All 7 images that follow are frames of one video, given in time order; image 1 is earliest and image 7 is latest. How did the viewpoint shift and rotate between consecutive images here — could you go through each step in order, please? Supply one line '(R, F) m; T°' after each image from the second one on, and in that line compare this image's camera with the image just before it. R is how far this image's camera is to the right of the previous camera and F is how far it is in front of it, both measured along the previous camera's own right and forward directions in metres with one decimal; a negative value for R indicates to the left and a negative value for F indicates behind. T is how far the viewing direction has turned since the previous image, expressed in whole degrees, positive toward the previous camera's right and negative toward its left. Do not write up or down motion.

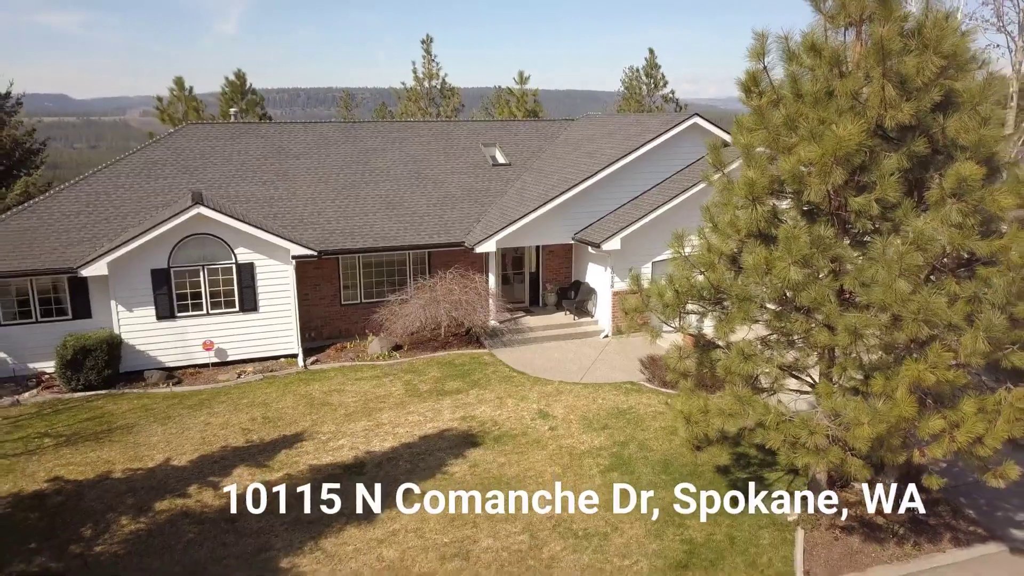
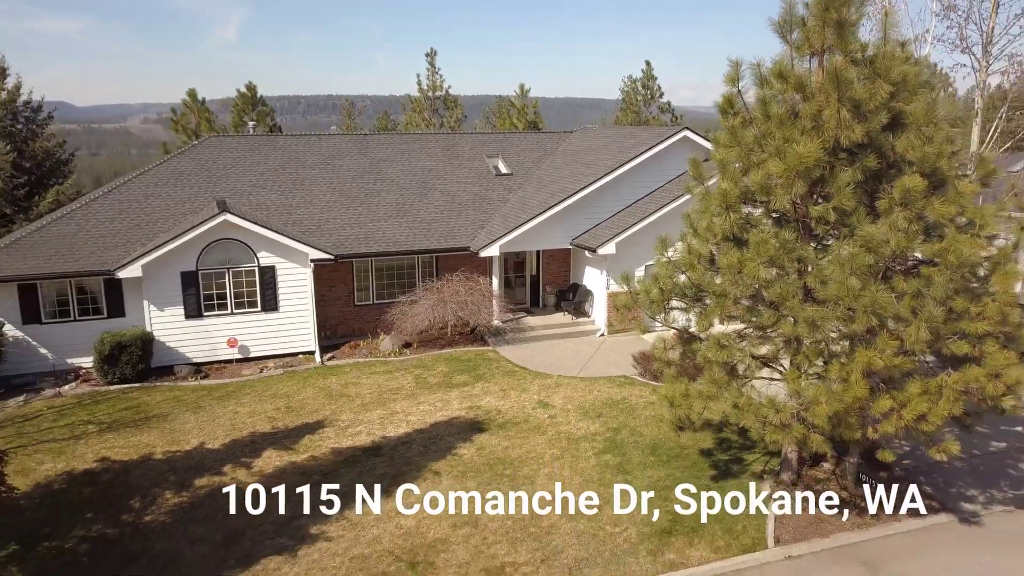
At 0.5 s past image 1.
(0.0, -1.0) m; 0°
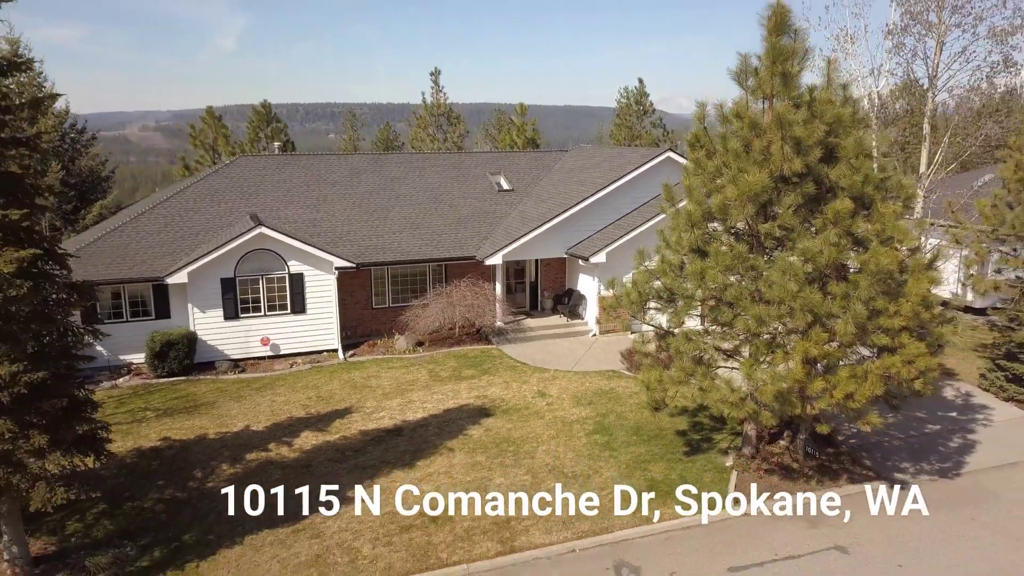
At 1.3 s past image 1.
(-0.1, -1.7) m; 0°
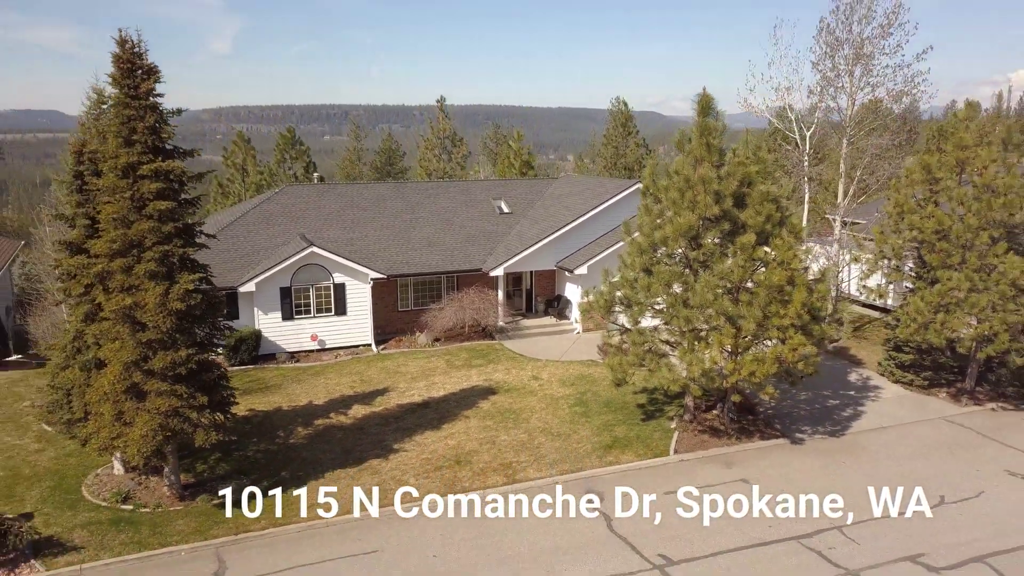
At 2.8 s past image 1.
(-0.1, -3.9) m; 0°
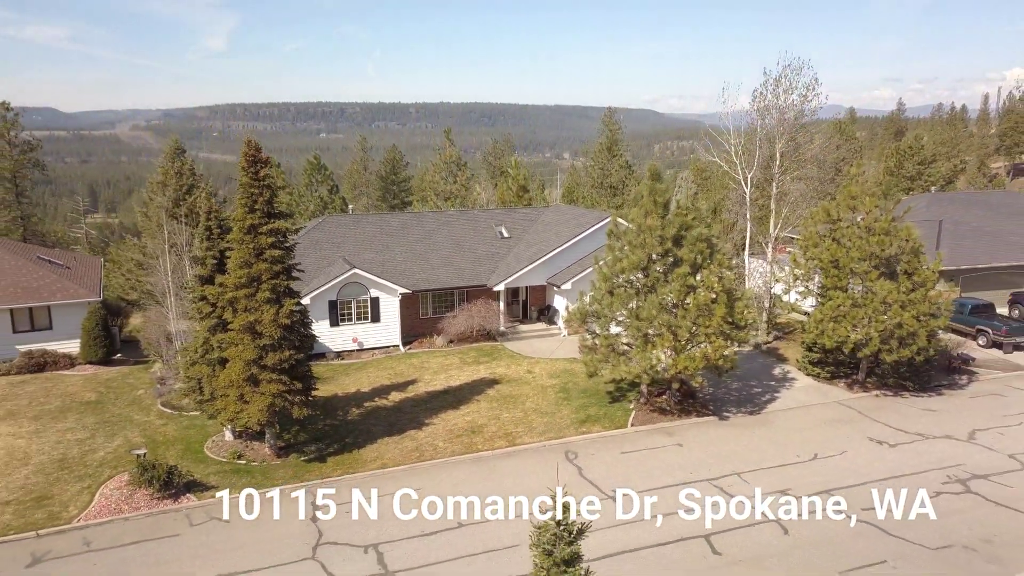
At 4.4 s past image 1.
(-0.1, -5.0) m; 0°
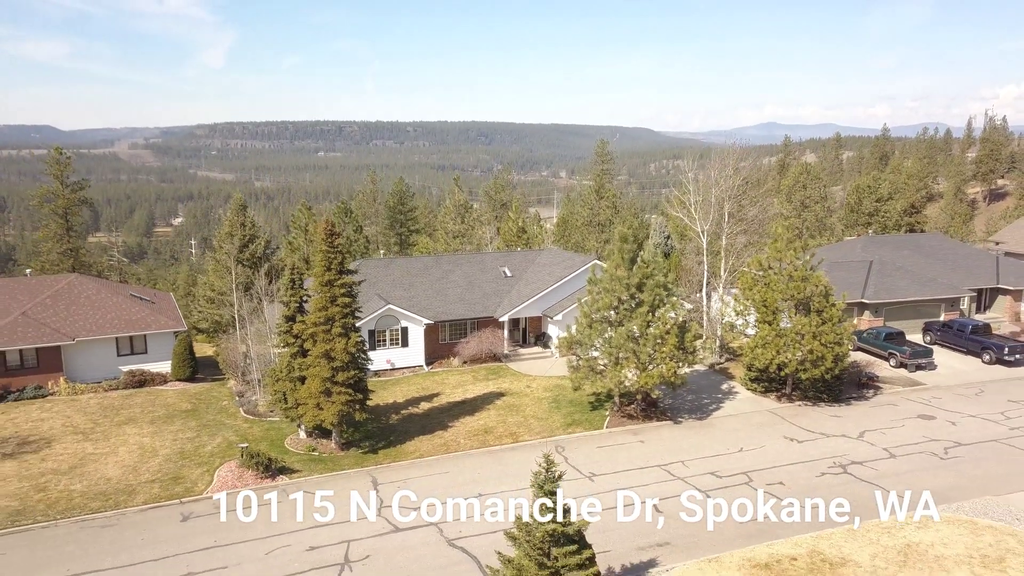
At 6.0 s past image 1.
(-0.2, -6.0) m; 0°
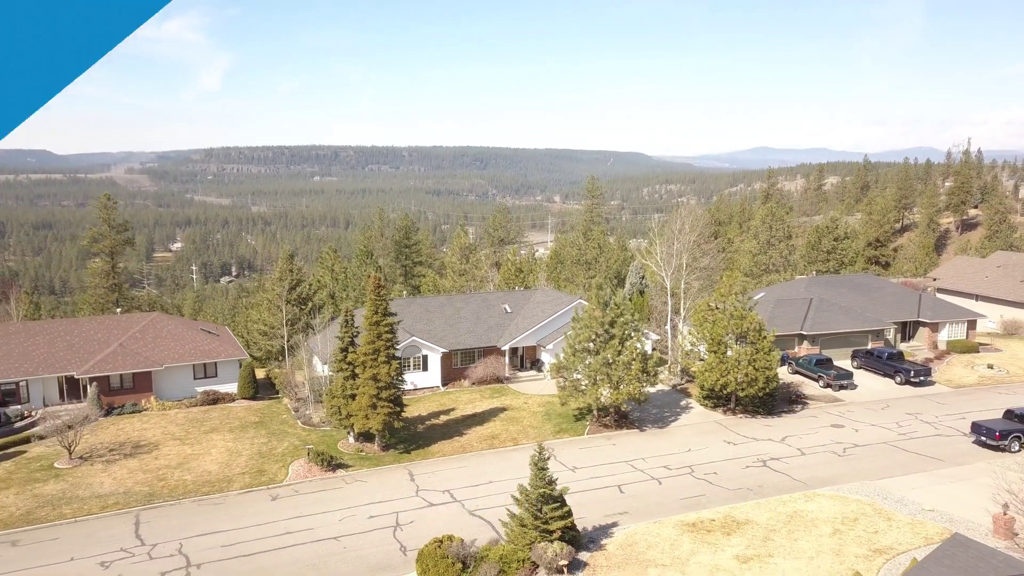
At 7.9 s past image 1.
(-0.3, -7.1) m; 0°
